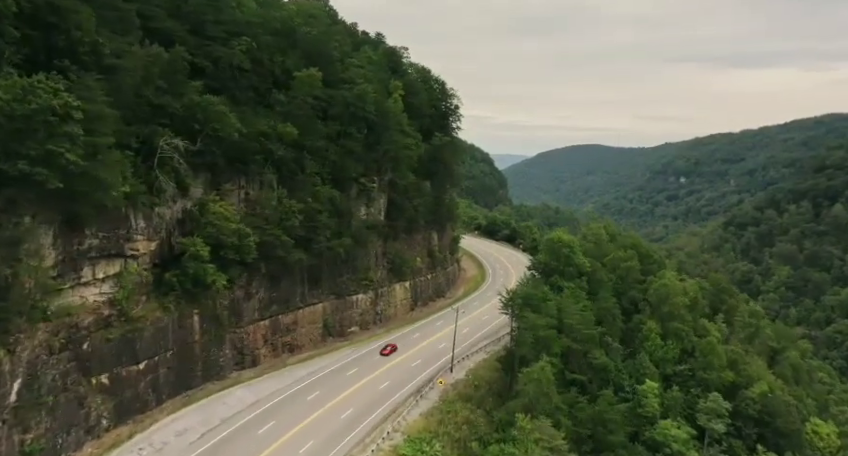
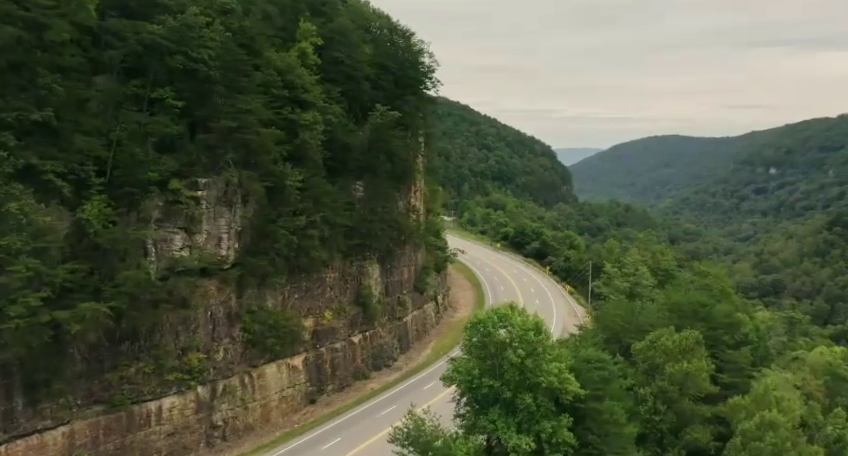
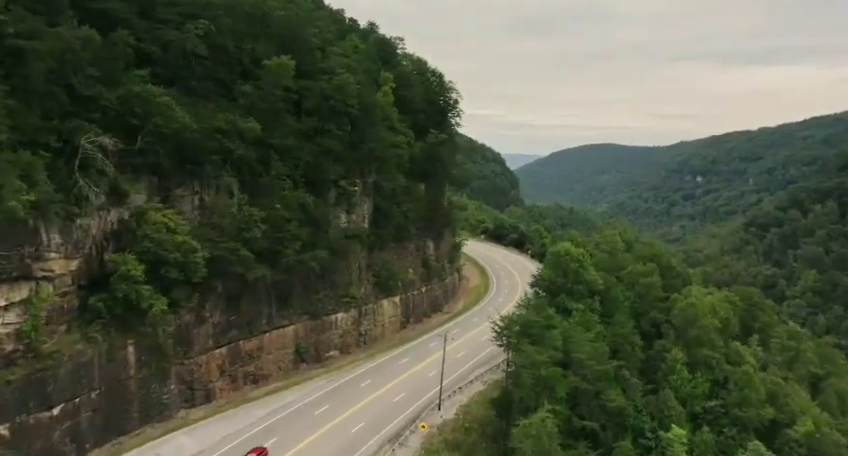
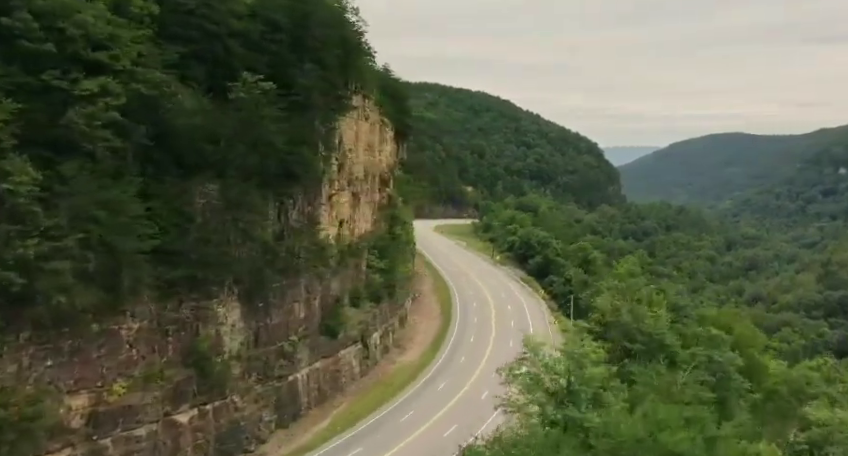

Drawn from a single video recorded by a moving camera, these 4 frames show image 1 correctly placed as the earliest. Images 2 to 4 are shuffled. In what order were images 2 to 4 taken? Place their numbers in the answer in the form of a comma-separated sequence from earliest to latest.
3, 2, 4
